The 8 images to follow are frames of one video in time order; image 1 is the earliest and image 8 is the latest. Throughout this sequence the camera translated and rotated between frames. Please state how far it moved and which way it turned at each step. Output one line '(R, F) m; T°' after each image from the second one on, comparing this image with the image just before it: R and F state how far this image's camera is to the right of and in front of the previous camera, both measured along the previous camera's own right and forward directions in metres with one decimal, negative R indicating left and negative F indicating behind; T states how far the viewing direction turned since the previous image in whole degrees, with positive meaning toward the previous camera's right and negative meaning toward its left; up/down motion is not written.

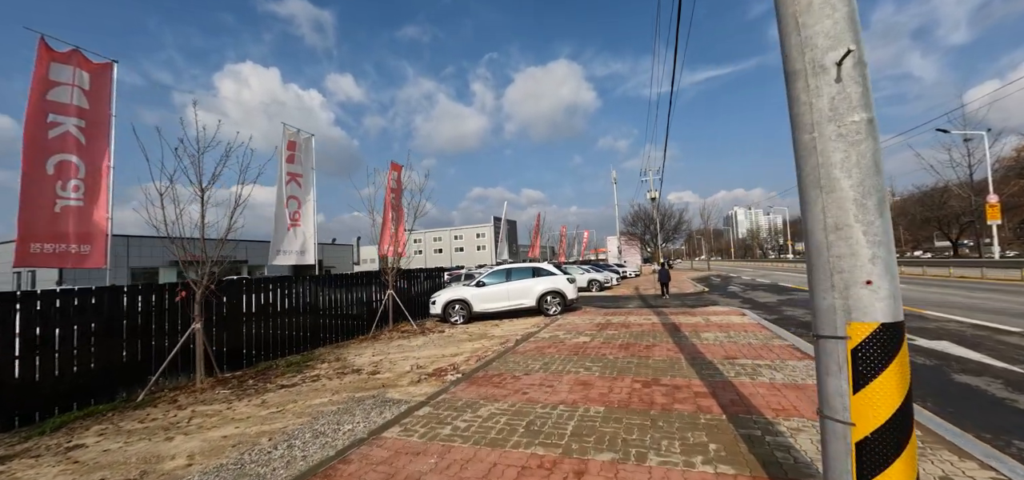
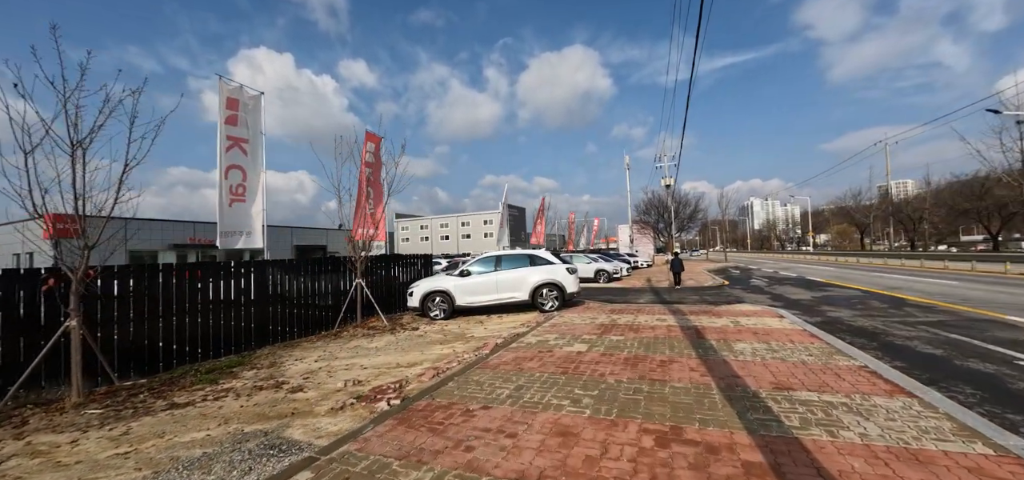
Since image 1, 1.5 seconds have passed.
(+0.5, +1.8) m; -2°
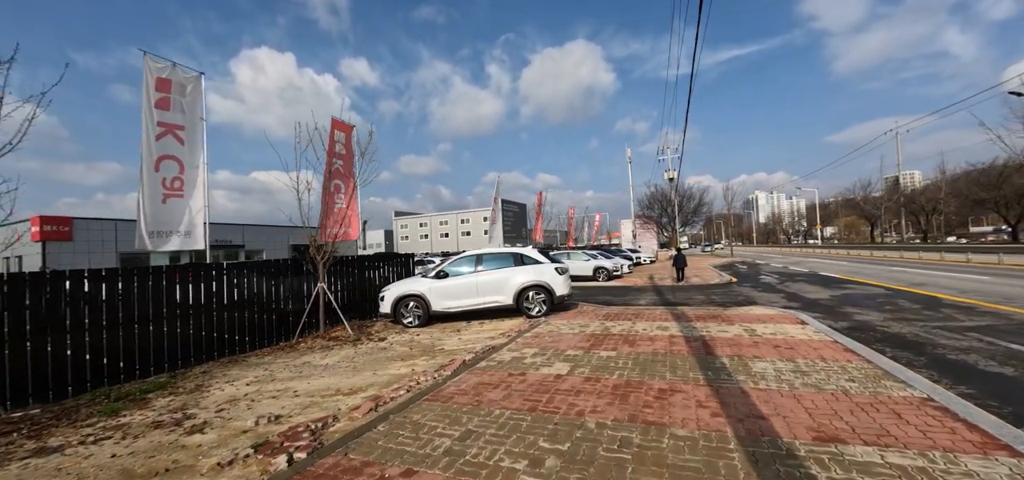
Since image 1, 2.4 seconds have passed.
(+0.5, +1.1) m; -1°
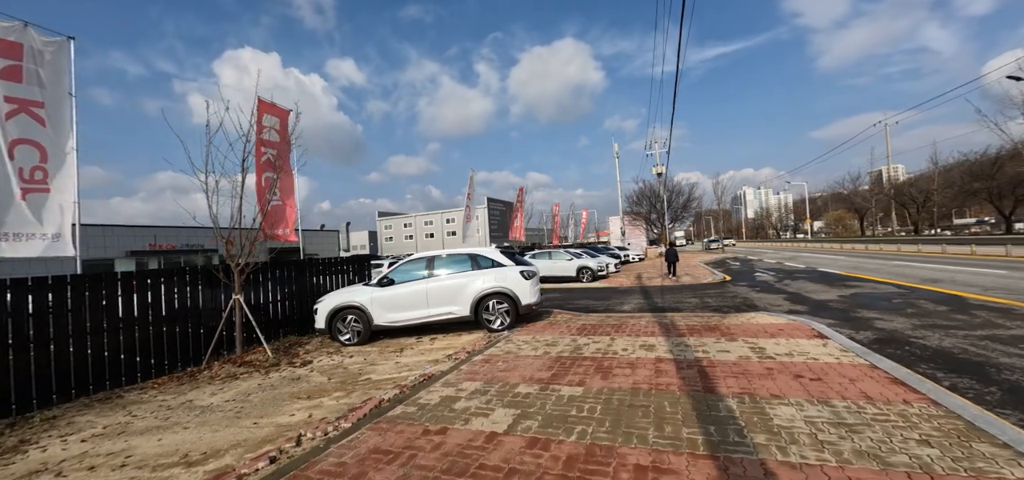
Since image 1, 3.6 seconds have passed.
(+0.6, +1.4) m; +1°
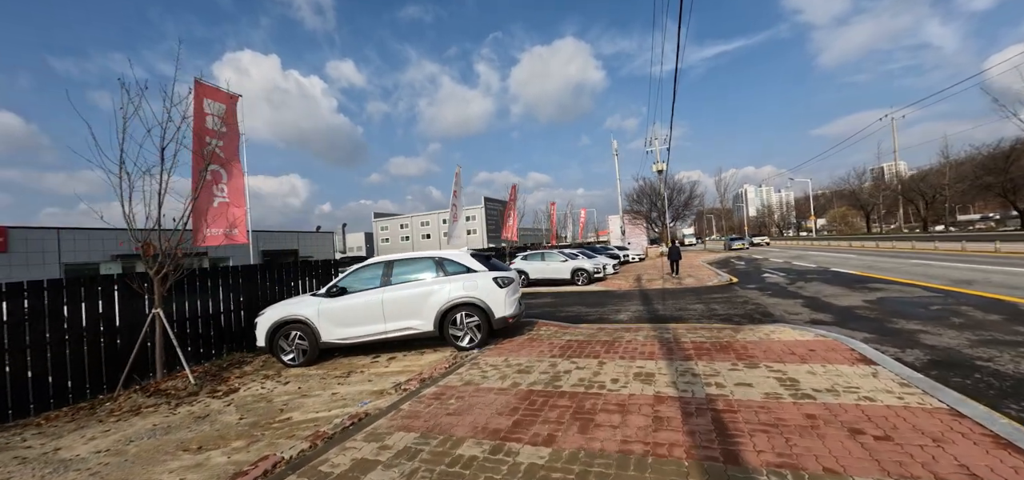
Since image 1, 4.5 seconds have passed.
(+0.4, +1.1) m; 0°
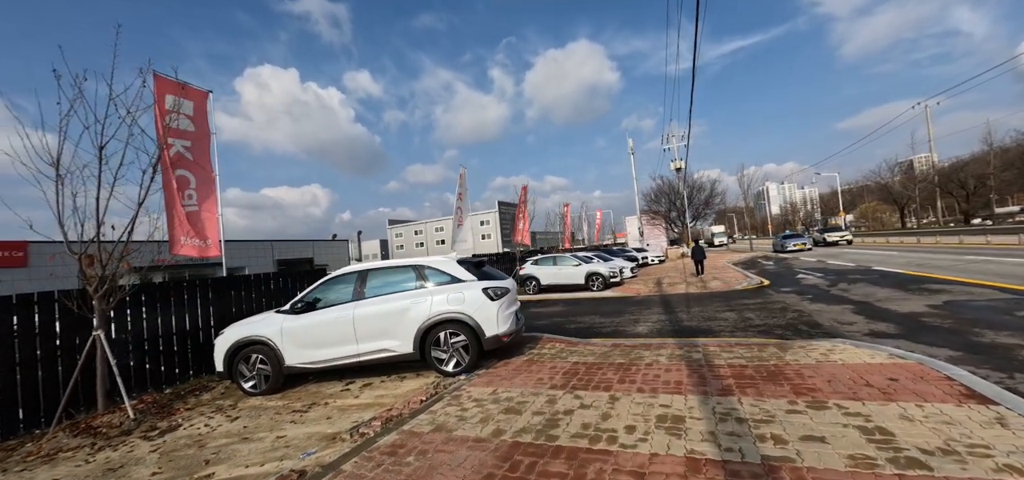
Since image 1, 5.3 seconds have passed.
(+0.3, +1.0) m; -2°
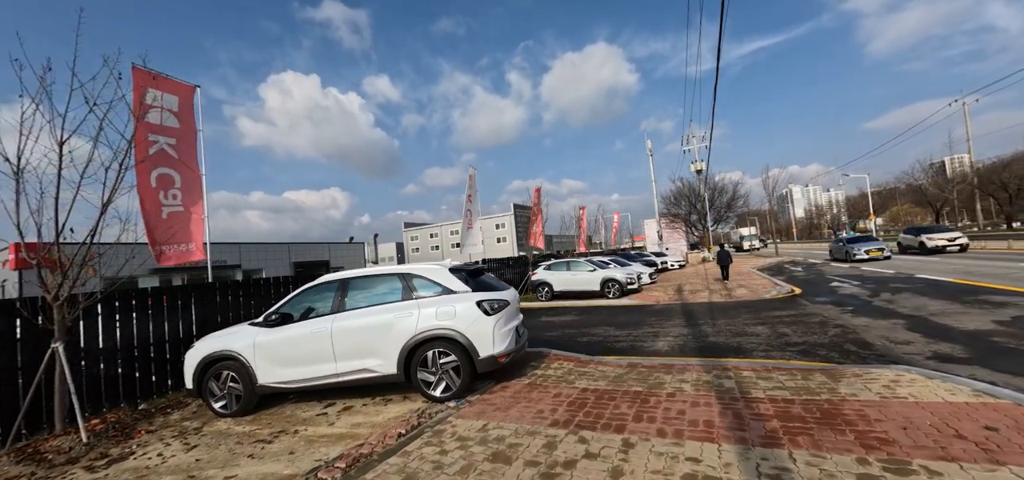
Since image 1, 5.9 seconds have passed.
(+0.2, +0.7) m; -2°
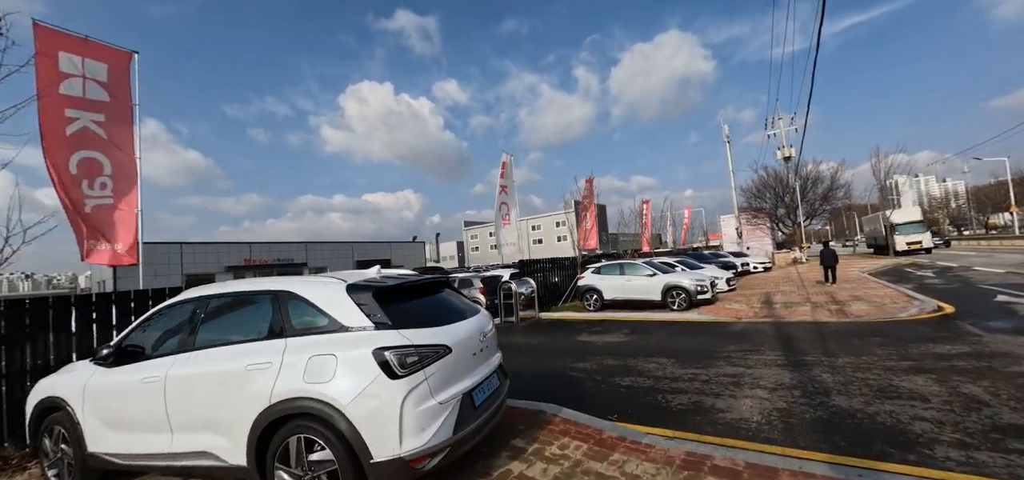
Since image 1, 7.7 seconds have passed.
(+0.7, +2.2) m; -9°
